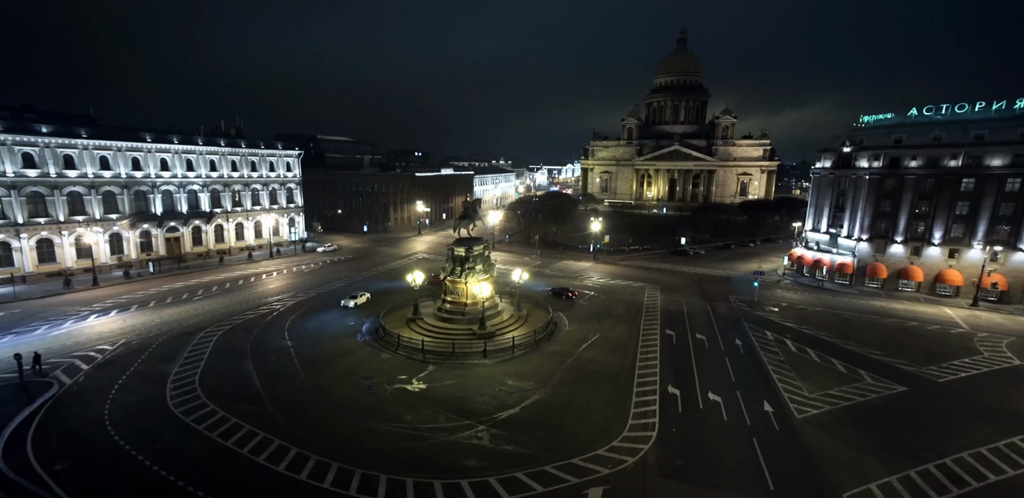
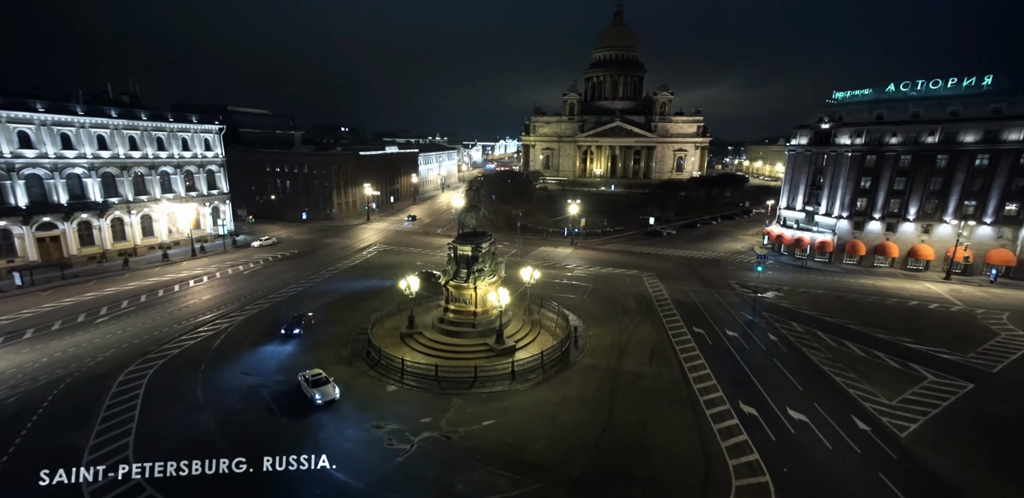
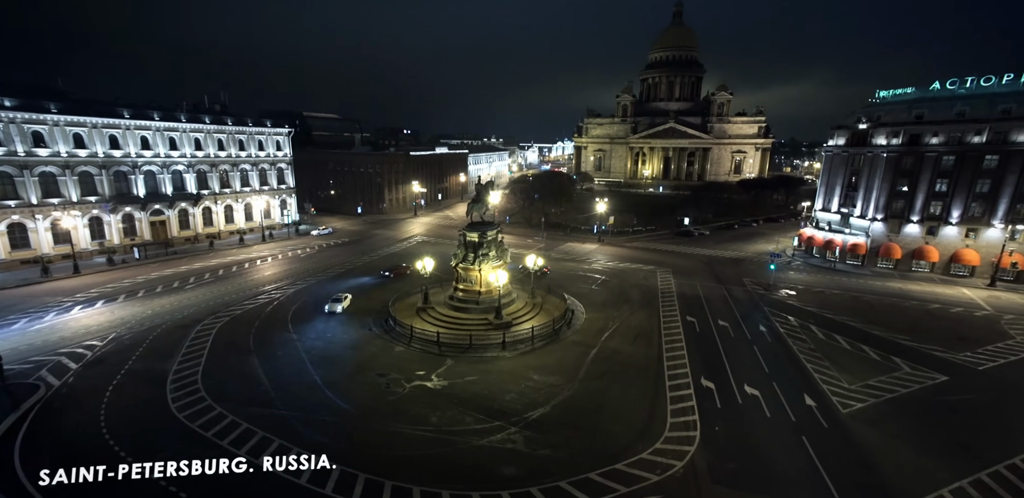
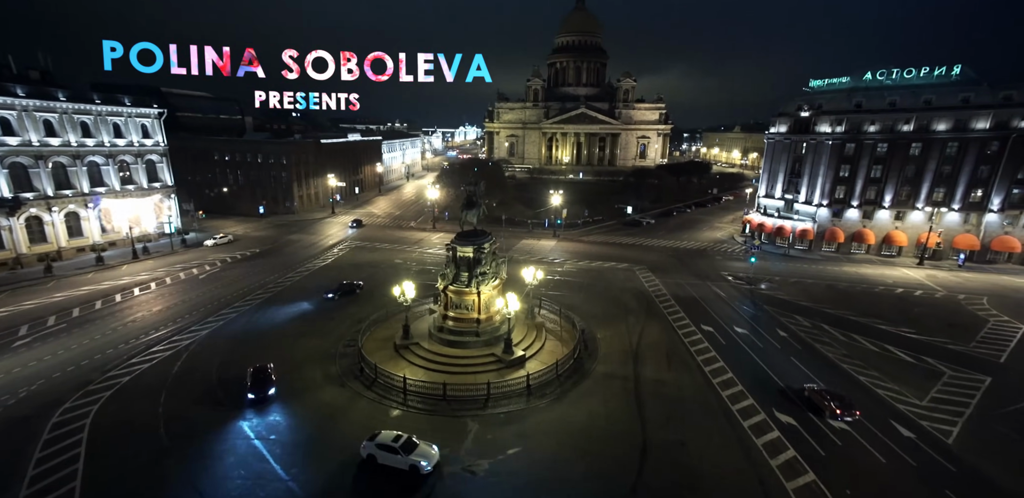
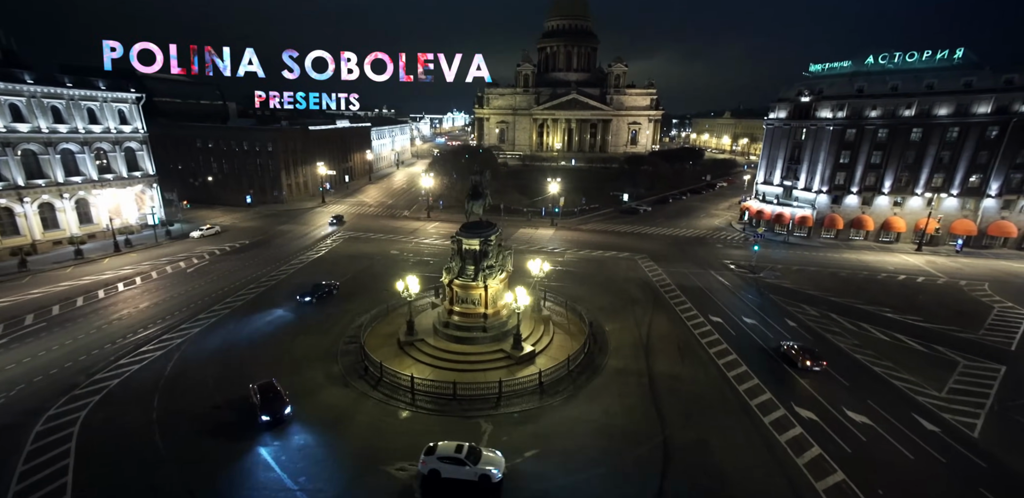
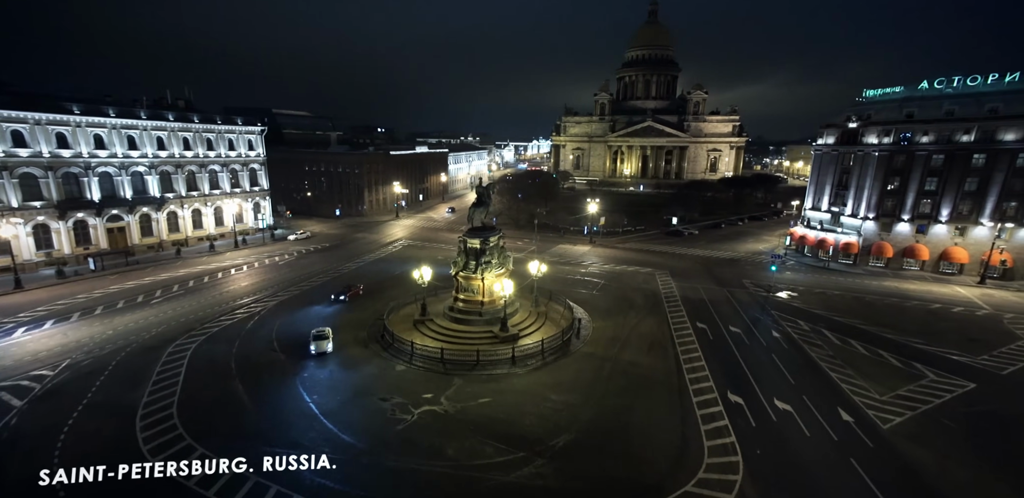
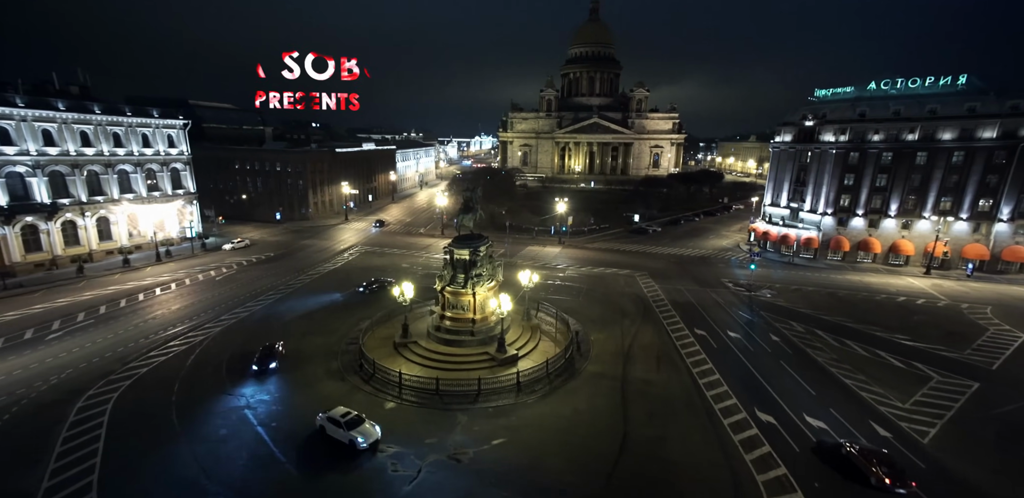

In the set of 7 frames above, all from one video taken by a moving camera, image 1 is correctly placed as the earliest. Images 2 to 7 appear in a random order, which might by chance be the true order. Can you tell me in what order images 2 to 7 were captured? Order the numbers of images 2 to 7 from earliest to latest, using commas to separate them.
3, 6, 2, 7, 4, 5
